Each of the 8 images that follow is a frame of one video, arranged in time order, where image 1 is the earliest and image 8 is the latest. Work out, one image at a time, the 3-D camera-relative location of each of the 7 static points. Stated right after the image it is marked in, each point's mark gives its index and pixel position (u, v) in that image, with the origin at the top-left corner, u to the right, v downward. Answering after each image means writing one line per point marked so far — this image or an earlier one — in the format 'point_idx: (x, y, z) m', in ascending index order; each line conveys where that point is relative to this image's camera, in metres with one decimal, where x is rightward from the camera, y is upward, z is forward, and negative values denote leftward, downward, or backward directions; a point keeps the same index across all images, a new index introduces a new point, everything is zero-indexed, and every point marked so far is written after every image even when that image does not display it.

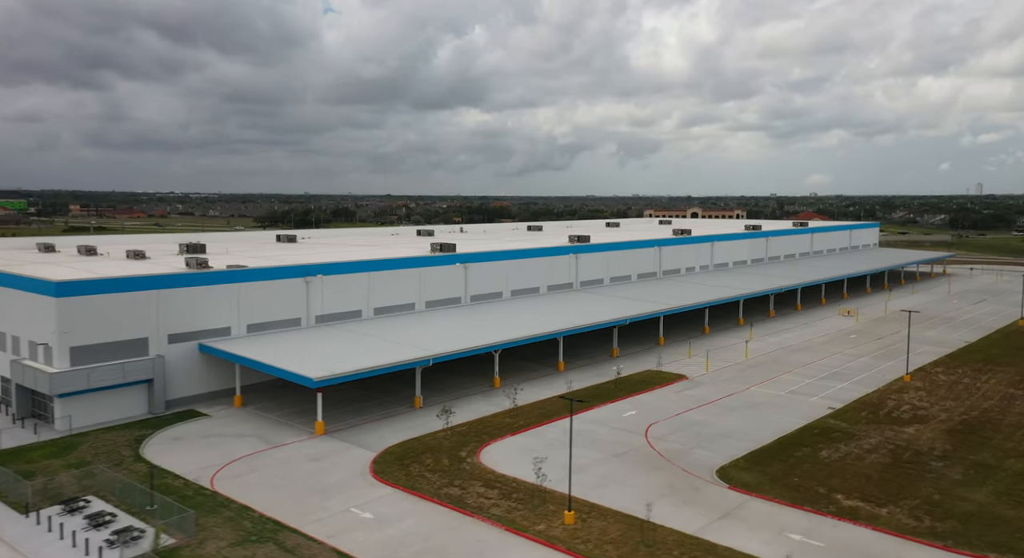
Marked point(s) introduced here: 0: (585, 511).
0: (+2.0, -6.0, +19.3) m
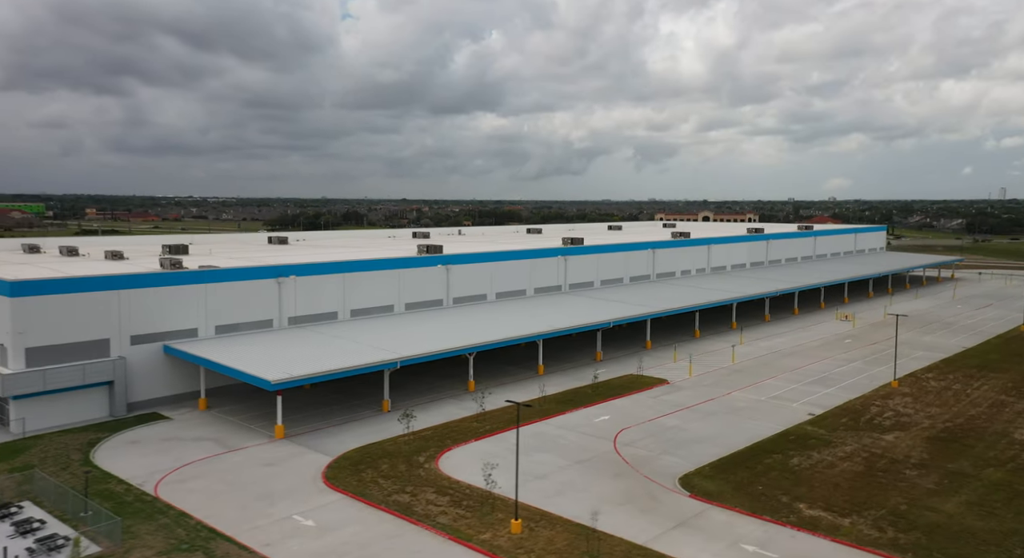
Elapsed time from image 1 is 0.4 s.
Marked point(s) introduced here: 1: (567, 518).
0: (+0.7, -6.0, +18.6) m
1: (+1.5, -6.1, +19.1) m
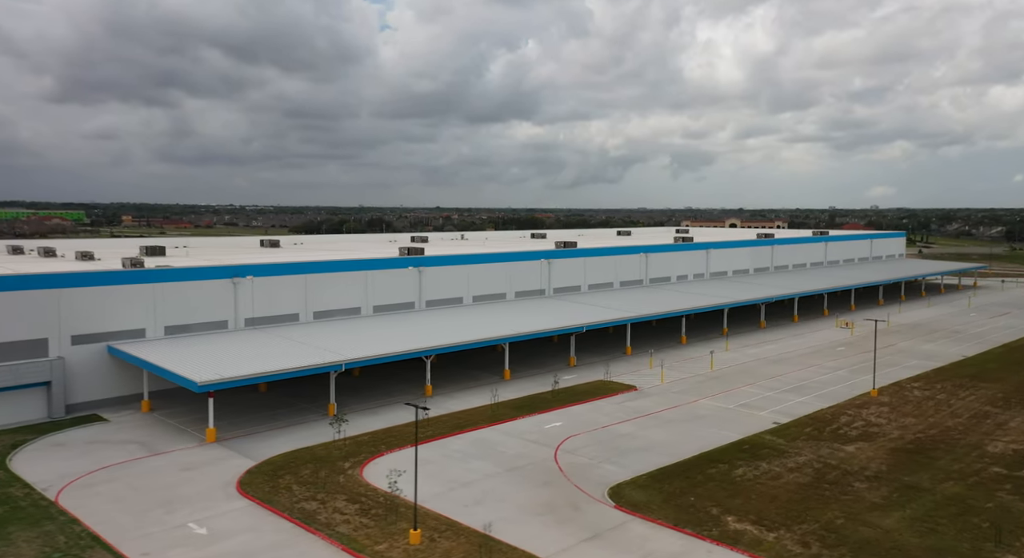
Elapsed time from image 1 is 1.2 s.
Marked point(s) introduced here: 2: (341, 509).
0: (-1.7, -5.9, +17.5) m
1: (-0.7, -6.0, +18.0) m
2: (-4.2, -5.8, +18.9) m
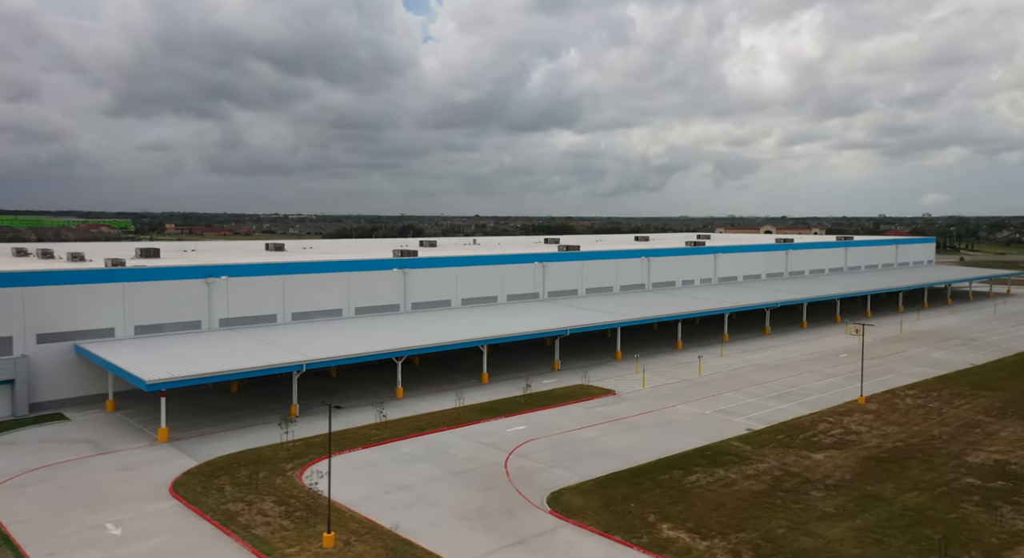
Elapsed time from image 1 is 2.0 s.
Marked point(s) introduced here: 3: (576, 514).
0: (-3.5, -5.8, +17.0) m
1: (-2.6, -5.9, +17.4) m
2: (-5.9, -5.6, +18.4) m
3: (+1.6, -5.9, +19.1) m
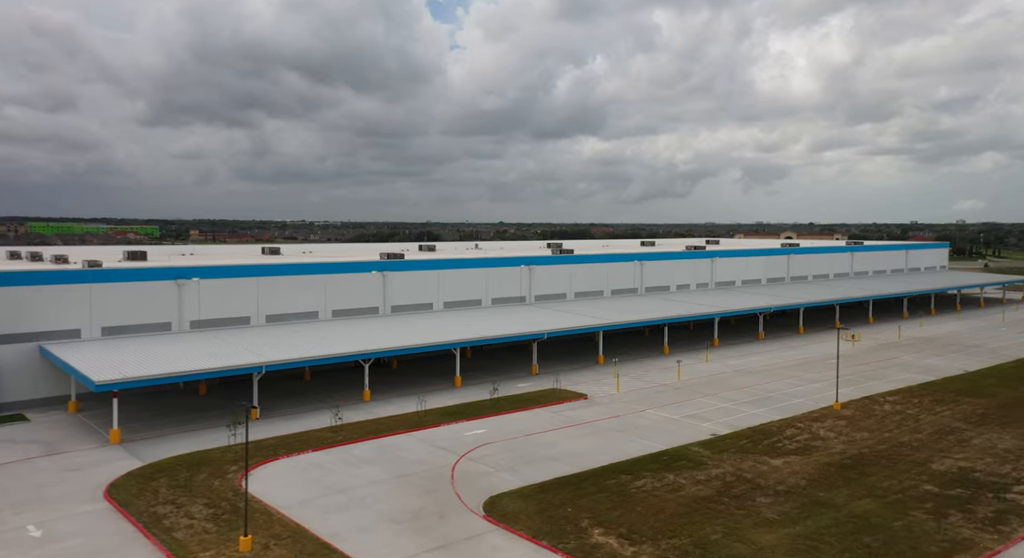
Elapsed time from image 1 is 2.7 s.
0: (-5.2, -5.8, +16.7) m
1: (-4.3, -5.8, +17.1) m
2: (-7.6, -5.6, +18.2) m
3: (0.0, -5.9, +18.8) m
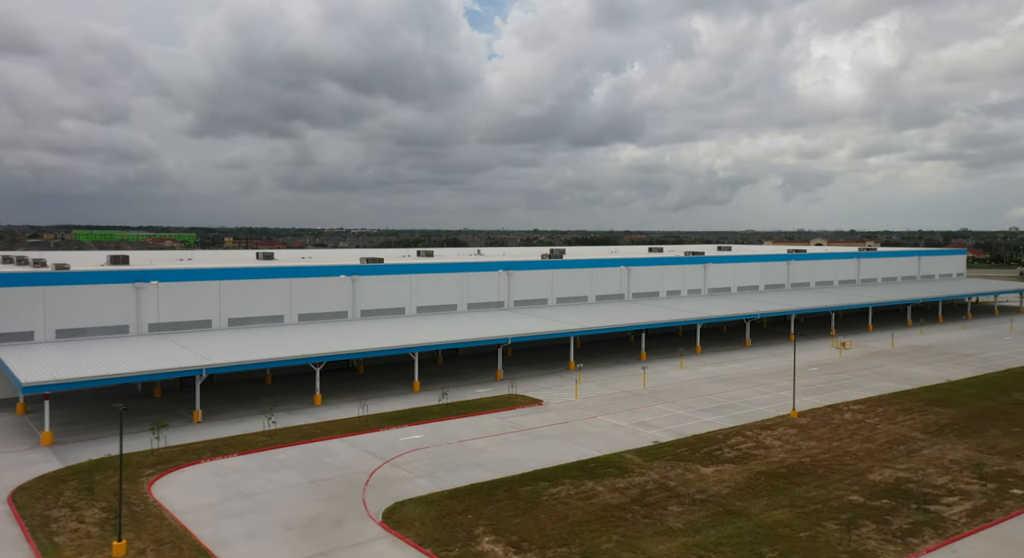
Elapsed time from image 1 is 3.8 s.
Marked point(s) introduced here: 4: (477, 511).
0: (-7.8, -5.8, +16.7) m
1: (-6.9, -5.9, +17.0) m
2: (-10.2, -5.7, +18.2) m
3: (-2.6, -6.0, +18.6) m
4: (-0.9, -5.9, +19.7) m
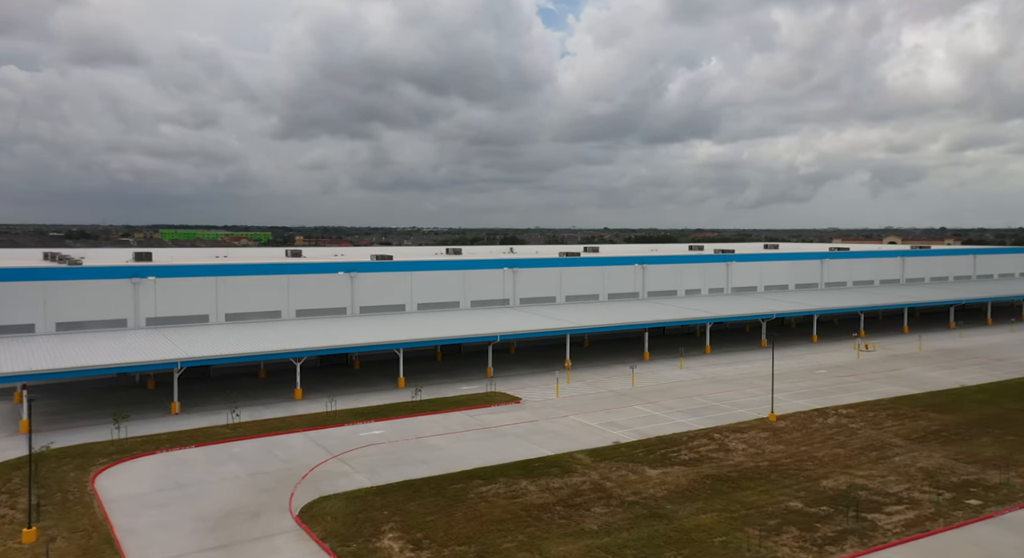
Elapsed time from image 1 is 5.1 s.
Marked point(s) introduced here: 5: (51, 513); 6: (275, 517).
0: (-10.1, -5.8, +17.5) m
1: (-9.1, -5.9, +17.8) m
2: (-12.4, -5.6, +19.2) m
3: (-4.8, -6.0, +19.0) m
4: (-3.0, -5.9, +20.0) m
5: (-11.1, -5.7, +18.7) m
6: (-5.8, -5.9, +19.2) m
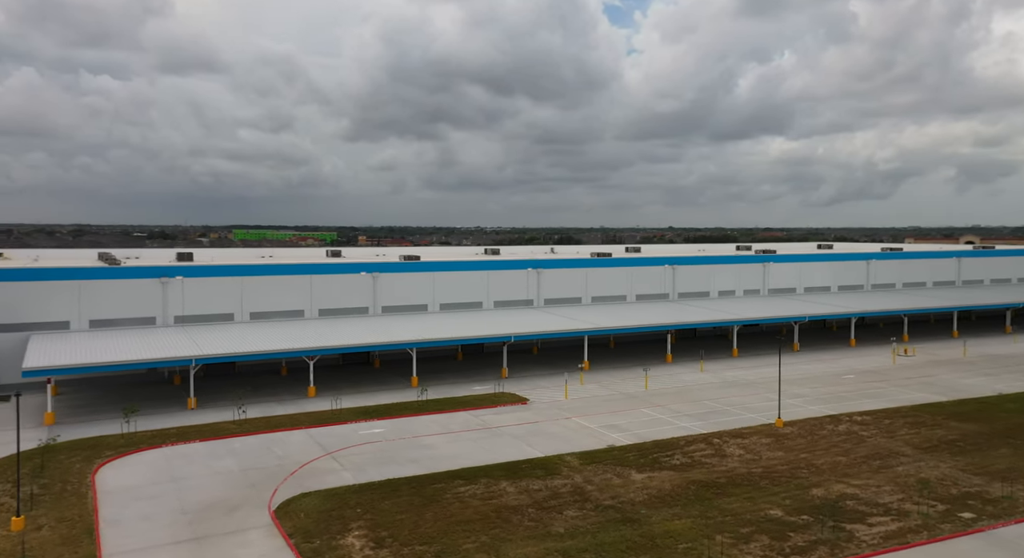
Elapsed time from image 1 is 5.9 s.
0: (-11.0, -5.8, +18.6) m
1: (-10.0, -6.0, +18.9) m
2: (-13.1, -5.7, +20.5) m
3: (-5.6, -6.1, +19.8) m
4: (-3.7, -6.0, +20.6) m
5: (-12.0, -5.7, +19.9) m
6: (-6.6, -6.1, +20.0) m
